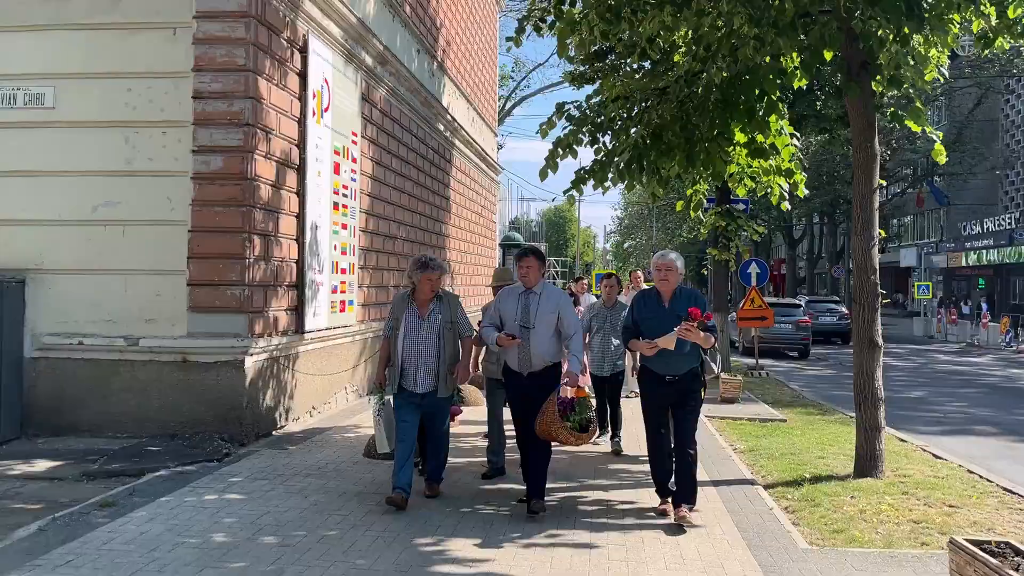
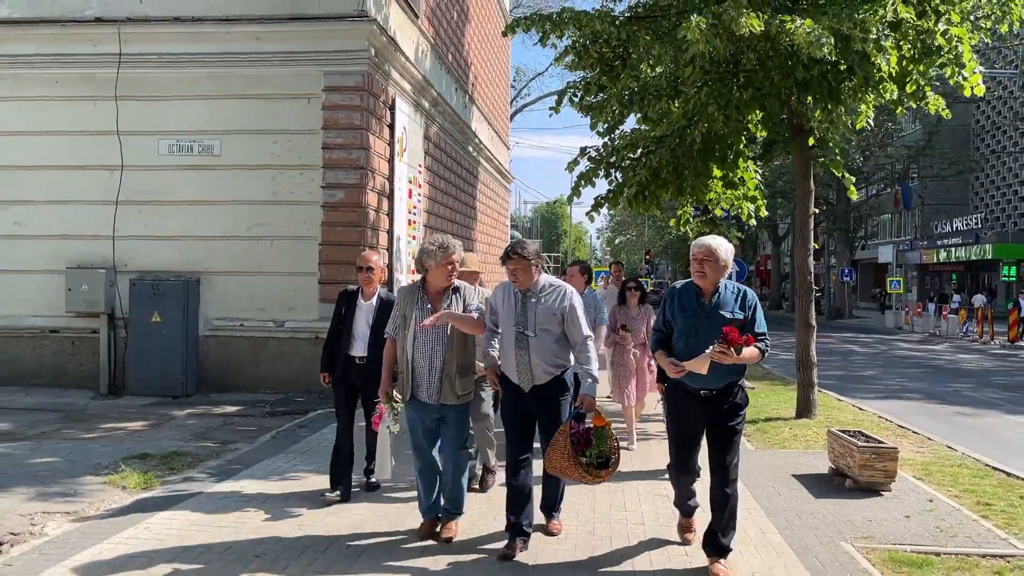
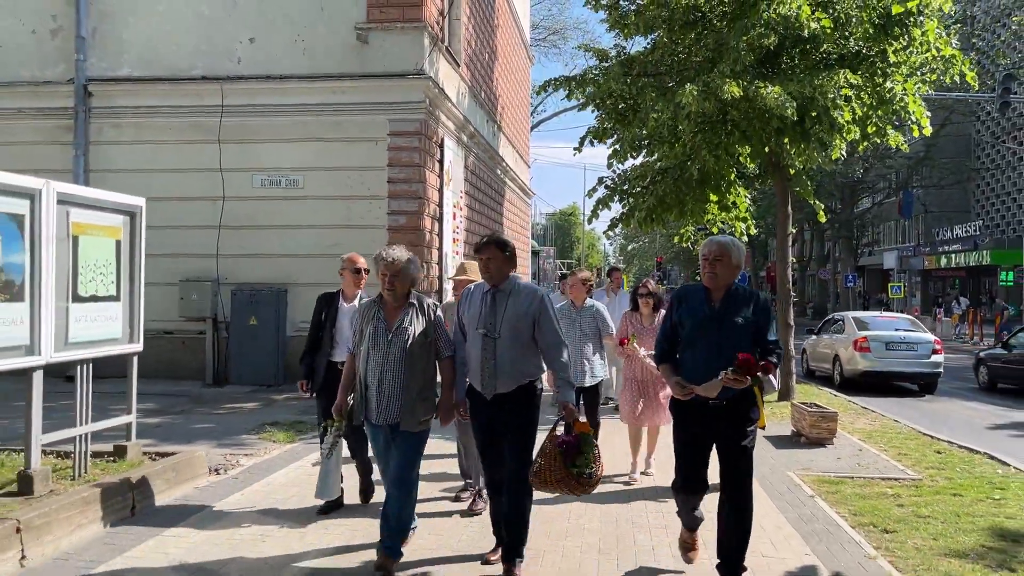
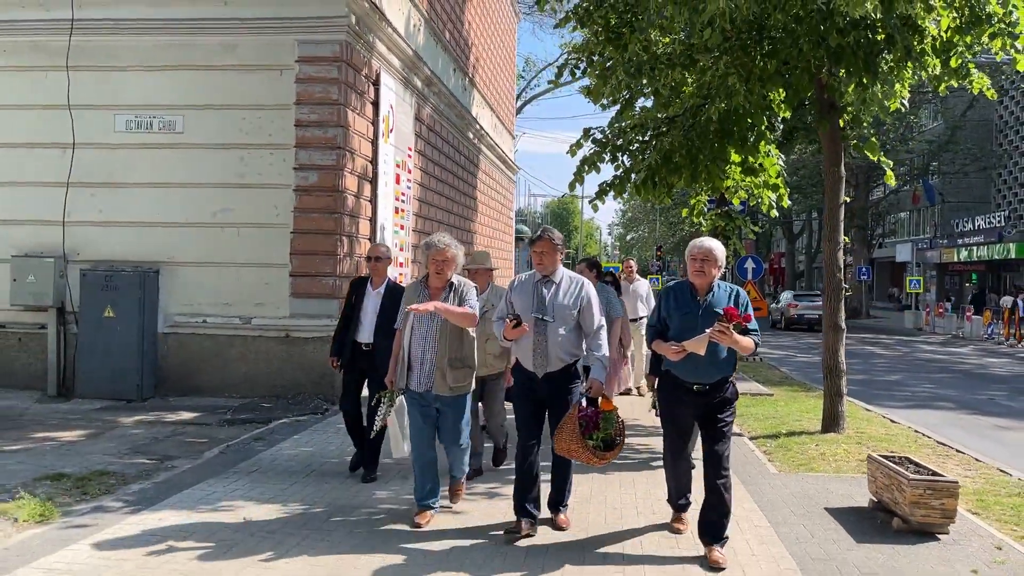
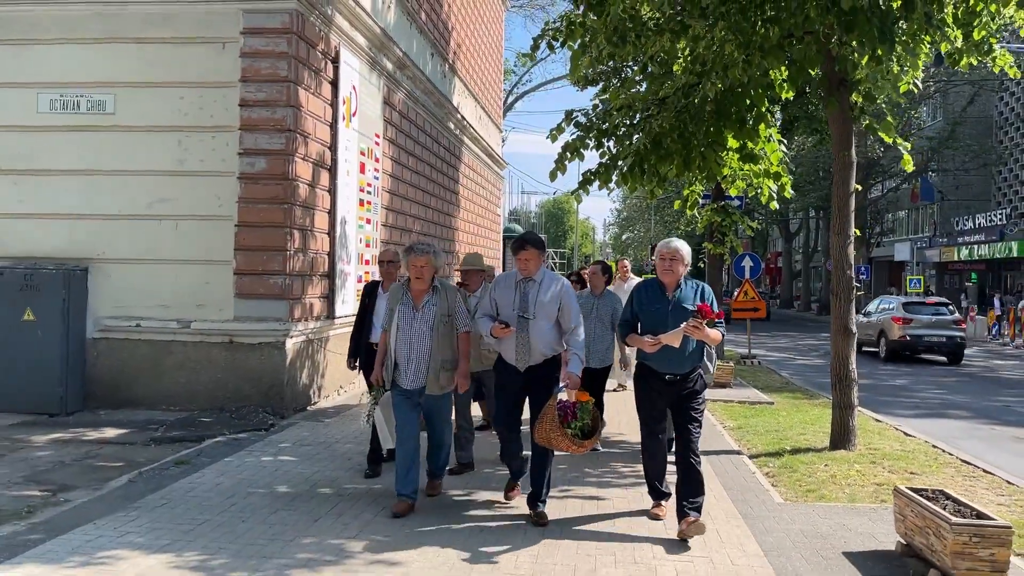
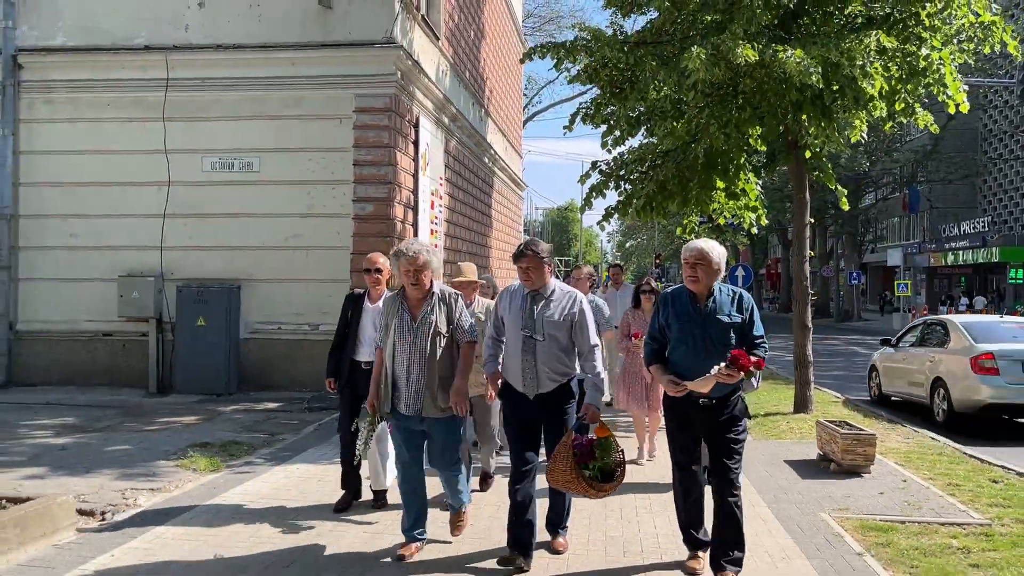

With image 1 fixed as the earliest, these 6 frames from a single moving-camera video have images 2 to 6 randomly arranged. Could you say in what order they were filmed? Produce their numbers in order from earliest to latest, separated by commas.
5, 4, 2, 6, 3
